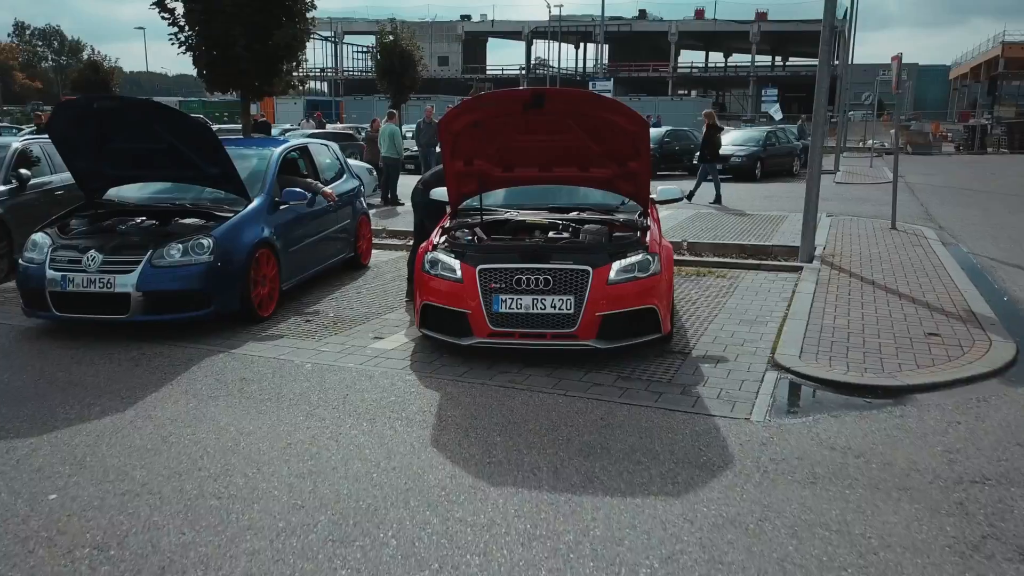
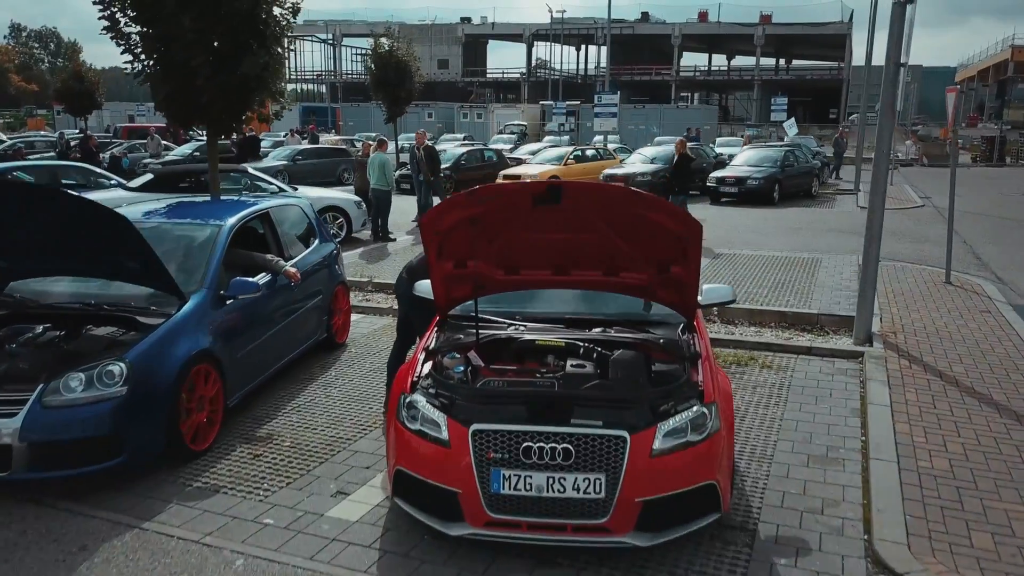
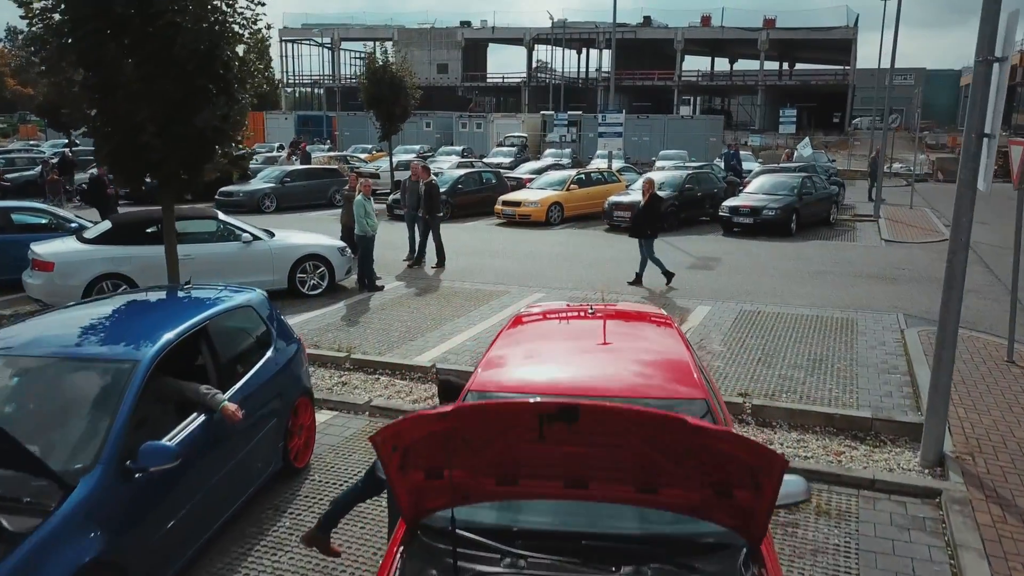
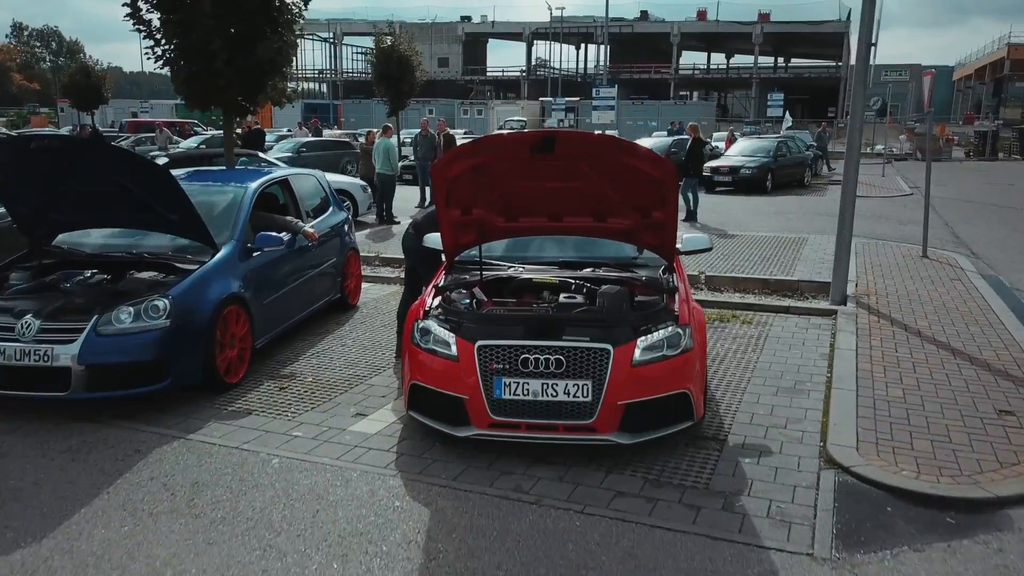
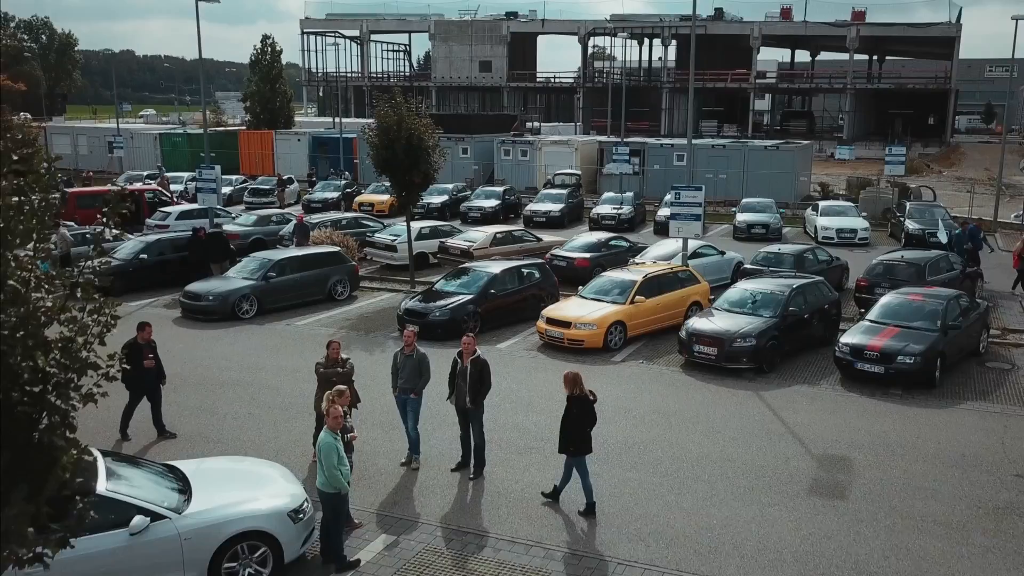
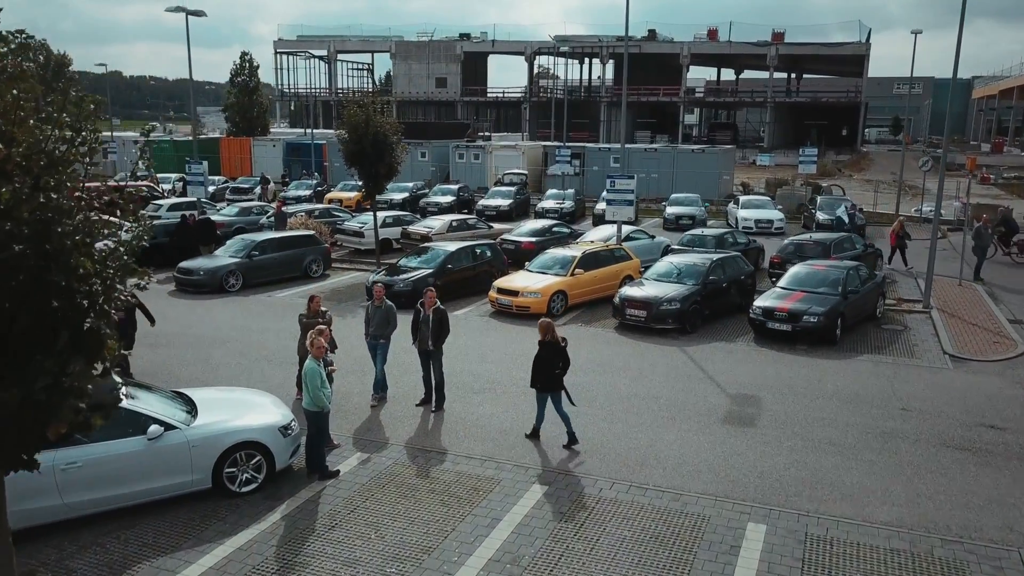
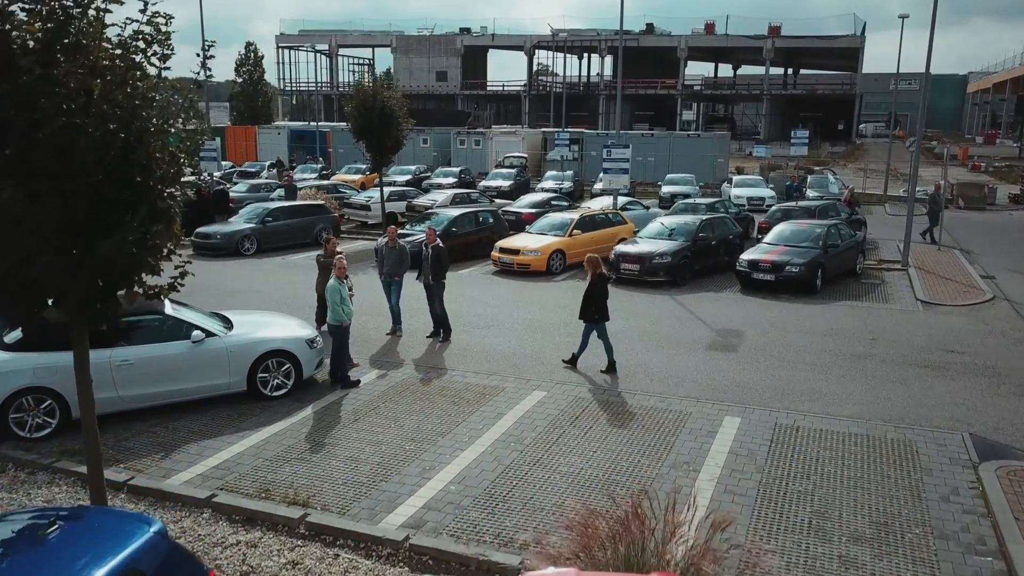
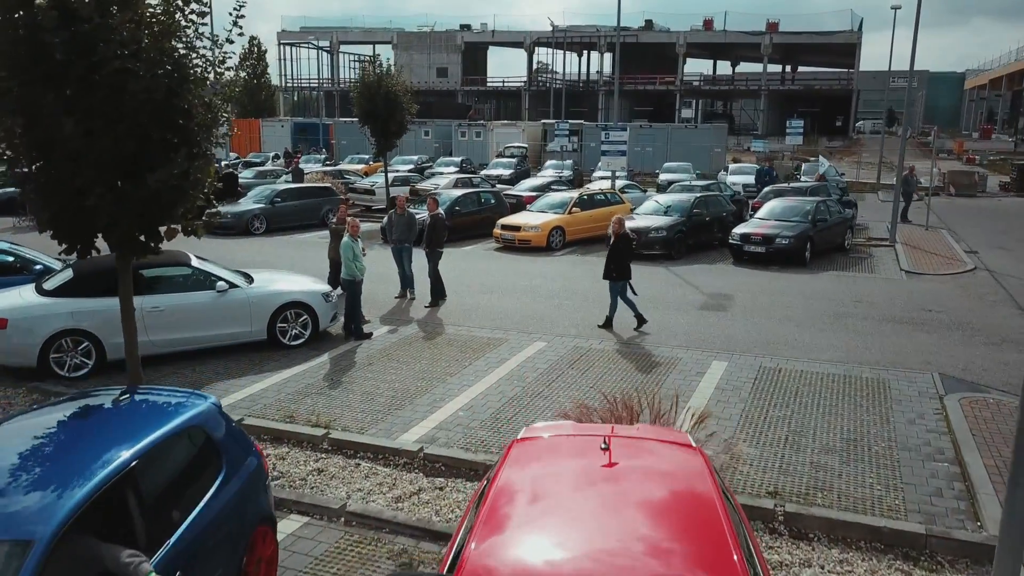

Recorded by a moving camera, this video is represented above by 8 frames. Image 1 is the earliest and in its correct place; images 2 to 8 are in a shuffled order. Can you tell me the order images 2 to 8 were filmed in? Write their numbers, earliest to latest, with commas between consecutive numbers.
4, 2, 3, 8, 7, 6, 5
